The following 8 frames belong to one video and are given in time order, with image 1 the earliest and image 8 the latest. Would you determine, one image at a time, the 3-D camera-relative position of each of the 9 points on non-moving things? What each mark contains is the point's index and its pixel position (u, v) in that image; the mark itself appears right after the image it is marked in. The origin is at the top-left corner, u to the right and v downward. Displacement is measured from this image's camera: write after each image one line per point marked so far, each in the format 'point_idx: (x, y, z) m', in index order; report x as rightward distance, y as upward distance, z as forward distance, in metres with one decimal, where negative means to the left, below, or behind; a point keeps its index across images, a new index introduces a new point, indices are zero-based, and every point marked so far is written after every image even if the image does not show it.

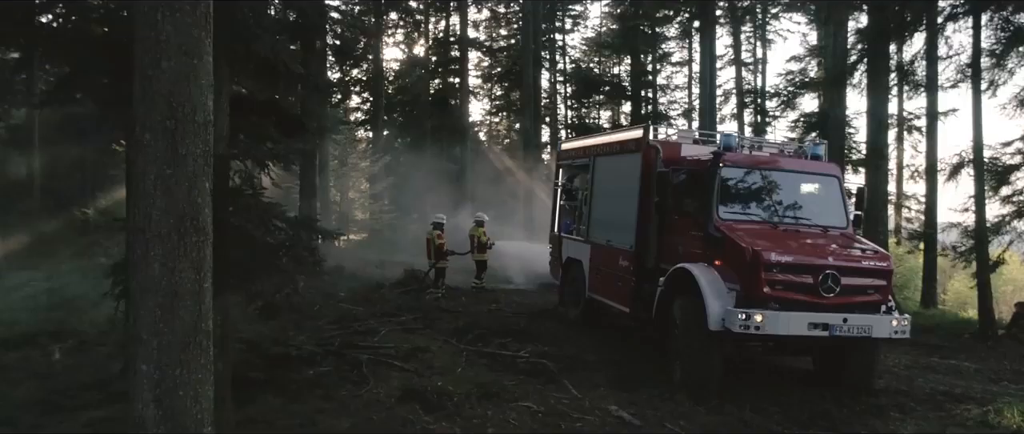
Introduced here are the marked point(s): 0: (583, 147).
0: (+0.9, +0.9, +9.8) m
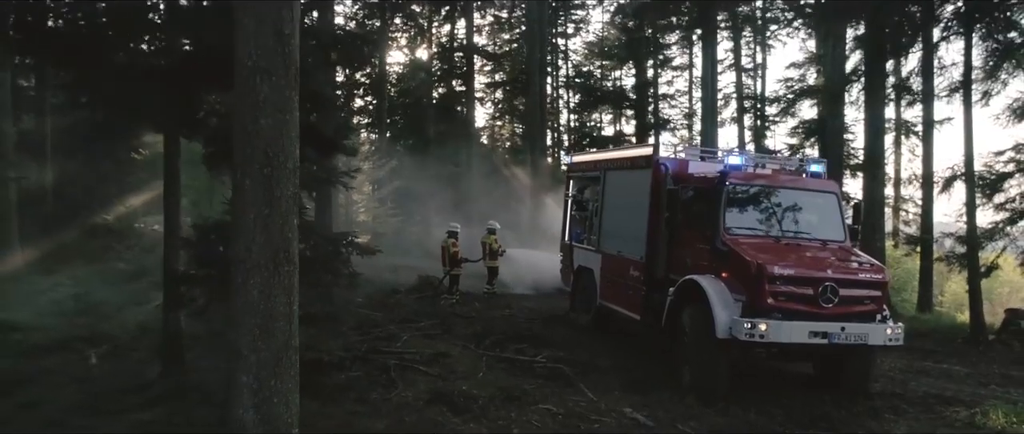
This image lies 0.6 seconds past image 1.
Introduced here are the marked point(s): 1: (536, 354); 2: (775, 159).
0: (+1.1, +0.8, +10.3) m
1: (+0.3, -1.6, +8.6) m
2: (+2.9, +0.6, +8.4) m
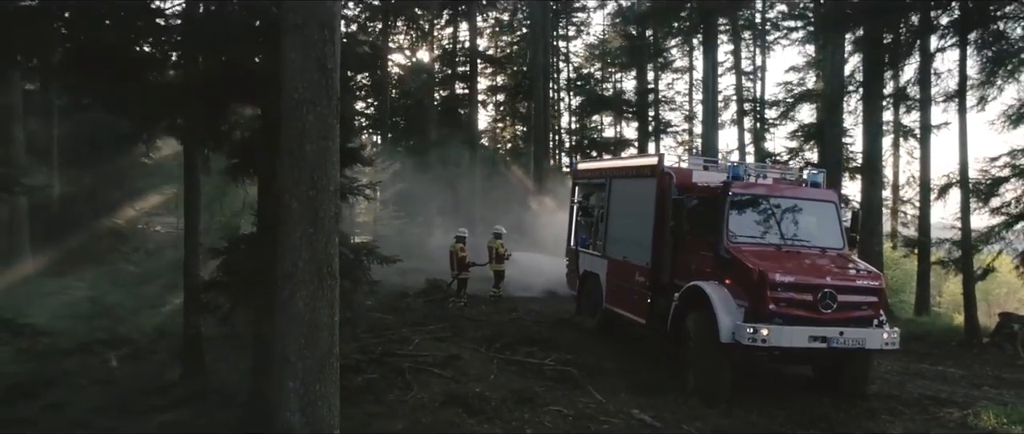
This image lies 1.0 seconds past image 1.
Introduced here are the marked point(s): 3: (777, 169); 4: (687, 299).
0: (+1.2, +0.7, +10.6) m
1: (+0.4, -1.6, +8.9) m
2: (+3.0, +0.6, +8.7) m
3: (+3.0, +0.6, +8.8) m
4: (+1.8, -0.9, +7.9) m
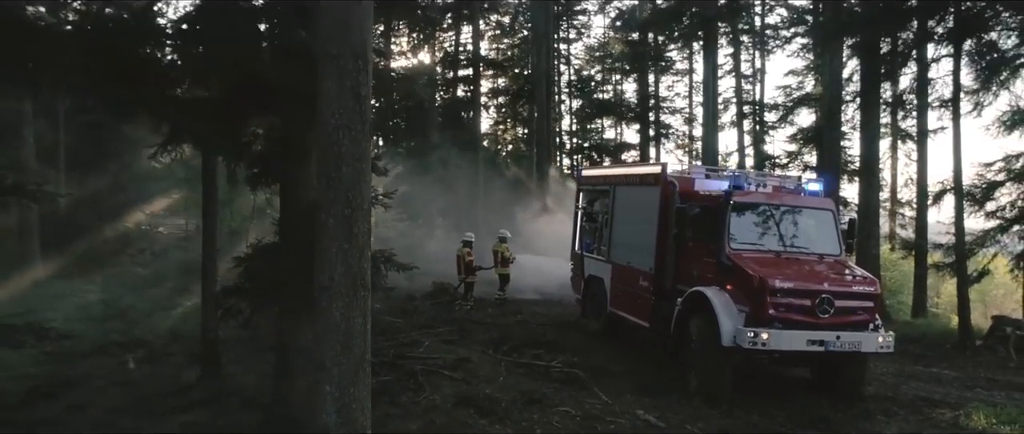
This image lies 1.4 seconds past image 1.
0: (+1.3, +0.6, +10.9) m
1: (+0.5, -1.7, +9.2) m
2: (+3.1, +0.5, +9.0) m
3: (+3.1, +0.5, +9.0) m
4: (+1.9, -0.9, +8.1) m
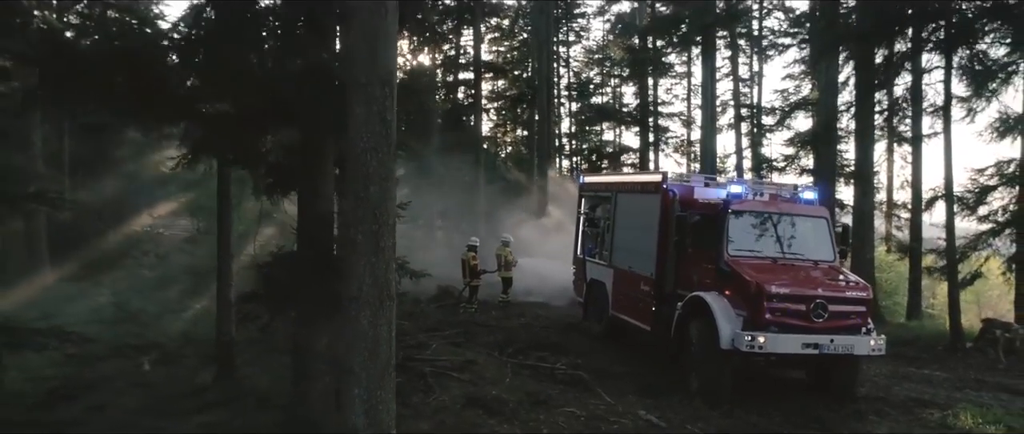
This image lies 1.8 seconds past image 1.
0: (+1.4, +0.5, +11.2) m
1: (+0.5, -1.8, +9.5) m
2: (+3.2, +0.4, +9.3) m
3: (+3.2, +0.4, +9.4) m
4: (+2.0, -1.0, +8.4) m
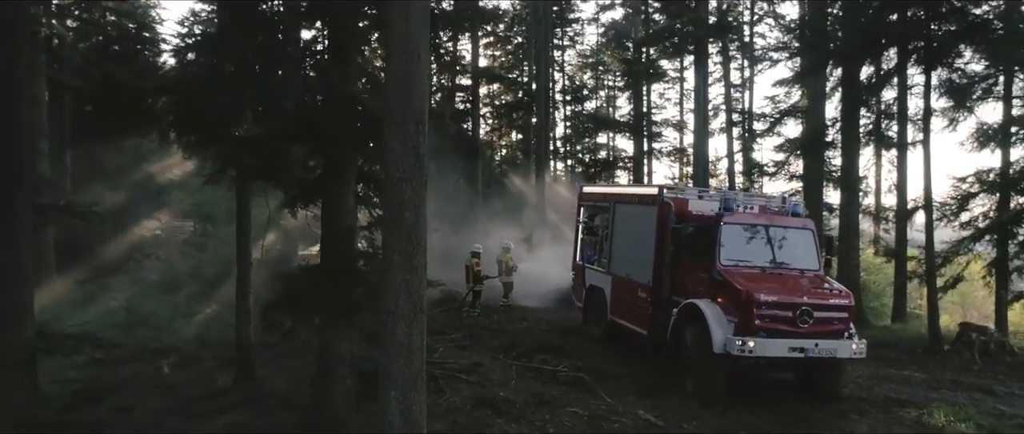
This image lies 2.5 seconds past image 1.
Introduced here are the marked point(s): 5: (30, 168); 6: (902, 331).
0: (+1.4, +0.4, +11.7) m
1: (+0.6, -1.9, +10.0) m
2: (+3.2, +0.3, +9.9) m
3: (+3.3, +0.3, +9.9) m
4: (+2.0, -1.1, +9.0) m
5: (-5.3, +0.5, +8.3) m
6: (+7.1, -2.1, +13.9) m
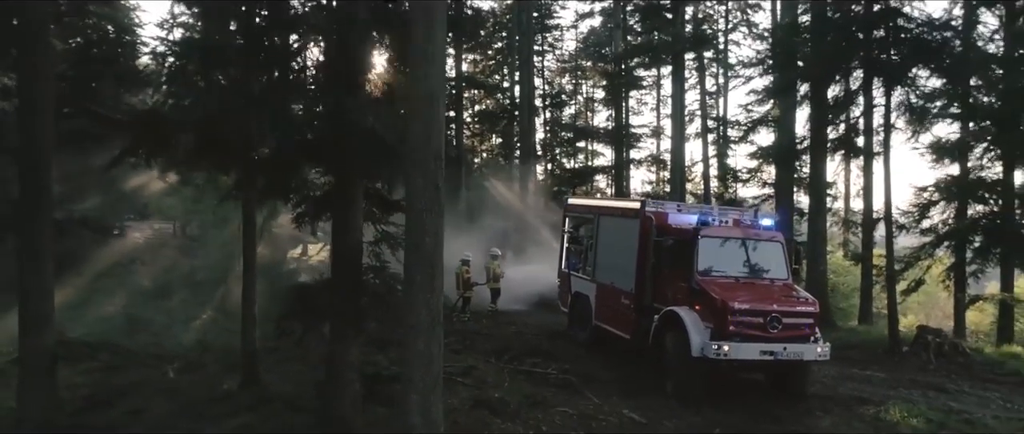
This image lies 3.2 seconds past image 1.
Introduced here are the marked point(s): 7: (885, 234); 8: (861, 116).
0: (+1.2, +0.2, +12.4) m
1: (+0.5, -2.1, +10.7) m
2: (+3.1, +0.1, +10.6) m
3: (+3.1, +0.1, +10.7) m
4: (+2.0, -1.3, +9.7) m
5: (-5.4, +0.4, +8.8) m
6: (+6.9, -2.2, +14.8) m
7: (+7.8, -0.4, +15.8) m
8: (+6.9, +2.0, +14.9) m
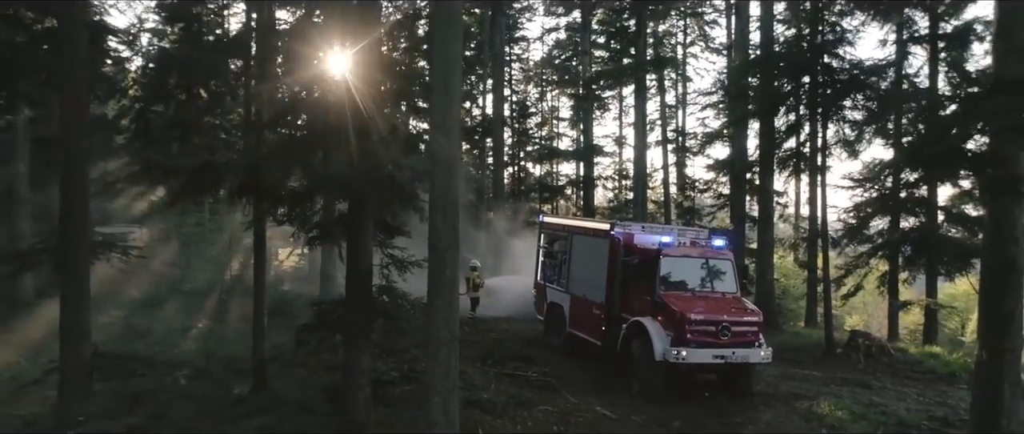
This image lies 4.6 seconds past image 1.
0: (+0.9, -0.1, +13.8) m
1: (+0.2, -2.4, +12.0) m
2: (+2.9, -0.2, +12.1) m
3: (+2.9, -0.2, +12.1) m
4: (+1.8, -1.6, +11.1) m
5: (-5.5, 0.0, +9.9) m
6: (+6.4, -2.5, +16.4) m
7: (+7.2, -0.7, +17.5) m
8: (+6.4, +1.7, +16.6) m
